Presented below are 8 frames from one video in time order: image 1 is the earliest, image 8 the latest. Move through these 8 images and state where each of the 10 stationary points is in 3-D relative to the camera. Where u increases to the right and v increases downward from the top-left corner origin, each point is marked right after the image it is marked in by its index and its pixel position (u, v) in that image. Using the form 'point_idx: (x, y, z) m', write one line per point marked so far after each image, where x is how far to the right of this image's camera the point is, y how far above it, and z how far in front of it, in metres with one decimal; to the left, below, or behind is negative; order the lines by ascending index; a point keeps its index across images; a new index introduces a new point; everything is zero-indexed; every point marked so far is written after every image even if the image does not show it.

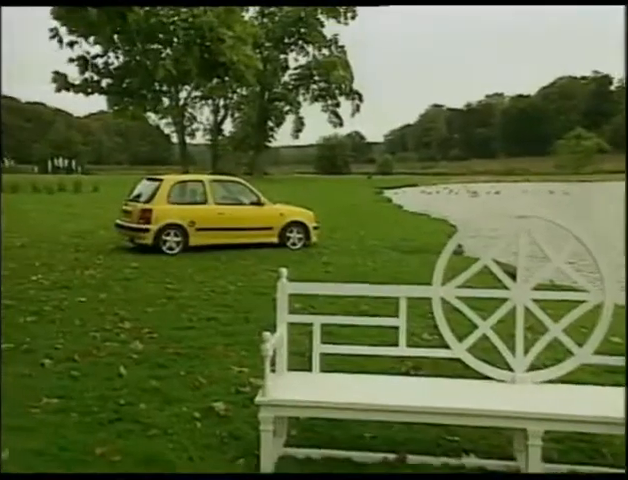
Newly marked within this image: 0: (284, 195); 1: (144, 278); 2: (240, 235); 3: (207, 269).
0: (-0.3, +0.5, +6.8) m
1: (-1.8, -0.4, +6.5) m
2: (-0.8, +0.1, +6.7) m
3: (-1.2, -0.3, +6.6) m
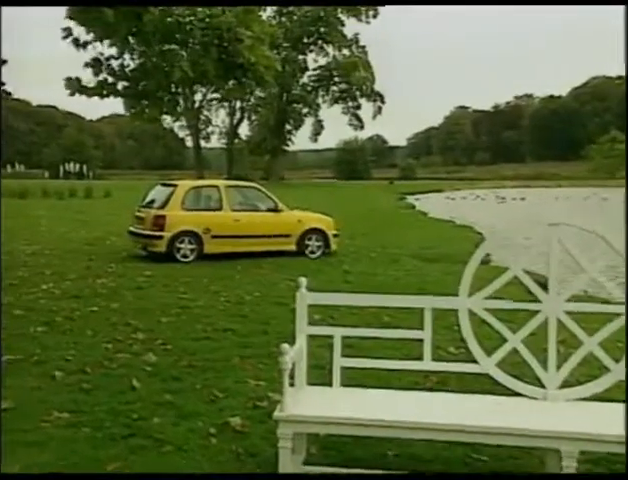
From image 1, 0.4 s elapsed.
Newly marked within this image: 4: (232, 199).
0: (-0.1, +0.4, +6.5) m
1: (-1.6, -0.5, +6.3) m
2: (-0.6, 0.0, +6.5) m
3: (-1.0, -0.4, +6.3) m
4: (-0.9, +0.4, +6.4) m
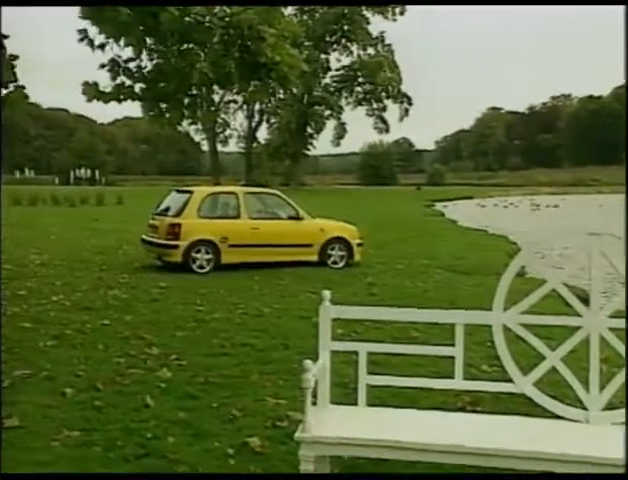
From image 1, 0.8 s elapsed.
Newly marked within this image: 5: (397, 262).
0: (+0.1, +0.3, +6.2) m
1: (-1.4, -0.6, +6.0) m
2: (-0.4, -0.1, +6.1) m
3: (-0.7, -0.5, +6.0) m
4: (-0.6, +0.3, +6.1) m
5: (+0.8, -0.2, +6.0) m
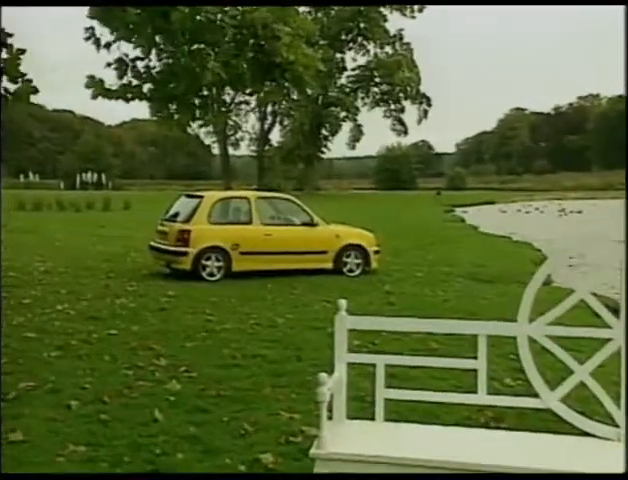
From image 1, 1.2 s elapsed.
0: (+0.3, +0.3, +5.9) m
1: (-1.3, -0.7, +5.7) m
2: (-0.2, -0.2, +5.9) m
3: (-0.6, -0.6, +5.8) m
4: (-0.5, +0.3, +5.9) m
5: (+1.0, -0.3, +5.7) m
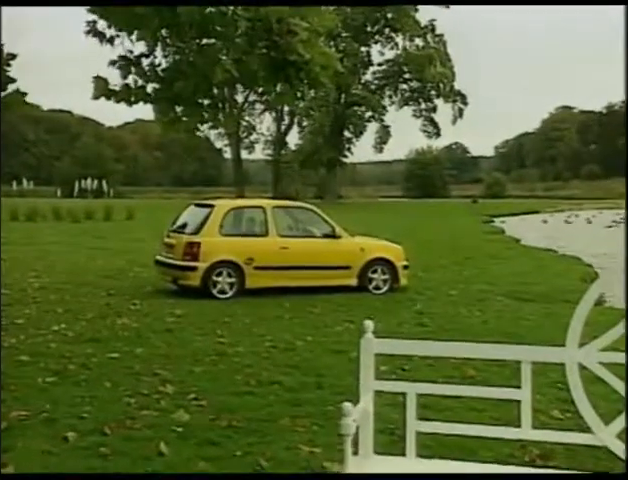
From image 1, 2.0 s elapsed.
0: (+0.5, +0.1, +5.4) m
1: (-1.1, -0.8, +5.2) m
2: (-0.1, -0.3, +5.3) m
3: (-0.4, -0.7, +5.2) m
4: (-0.3, +0.2, +5.3) m
5: (+1.2, -0.4, +5.1) m
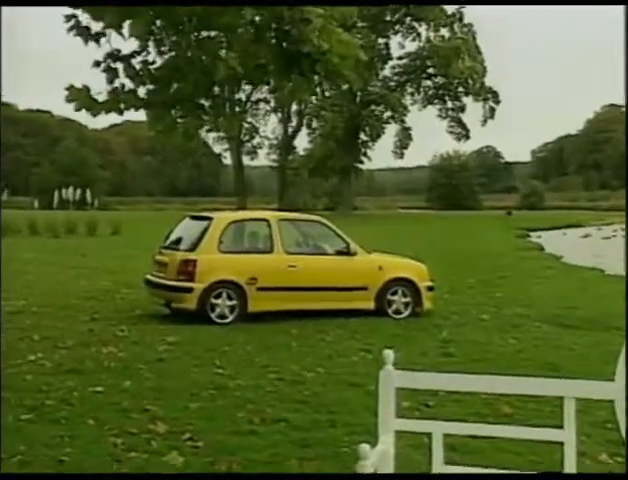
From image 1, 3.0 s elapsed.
0: (+0.6, 0.0, +4.7) m
1: (-1.0, -0.9, +4.6) m
2: (0.0, -0.4, +4.7) m
3: (-0.3, -0.8, +4.6) m
4: (-0.2, 0.0, +4.7) m
5: (+1.2, -0.5, +4.5) m
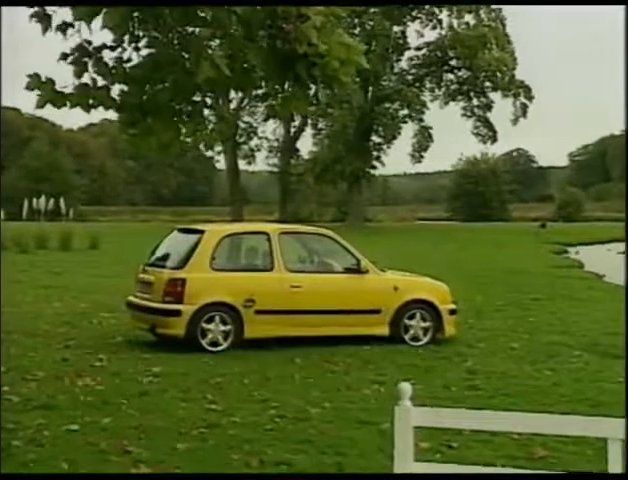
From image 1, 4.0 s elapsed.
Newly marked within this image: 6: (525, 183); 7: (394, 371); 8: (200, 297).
0: (+0.6, -0.1, +4.1) m
1: (-0.9, -1.0, +4.0) m
2: (+0.1, -0.5, +4.1) m
3: (-0.3, -0.9, +4.0) m
4: (-0.2, -0.1, +4.1) m
5: (+1.3, -0.6, +3.9) m
6: (+1.4, +0.4, +4.0) m
7: (+0.5, -0.9, +4.0) m
8: (-0.8, -0.4, +4.1) m
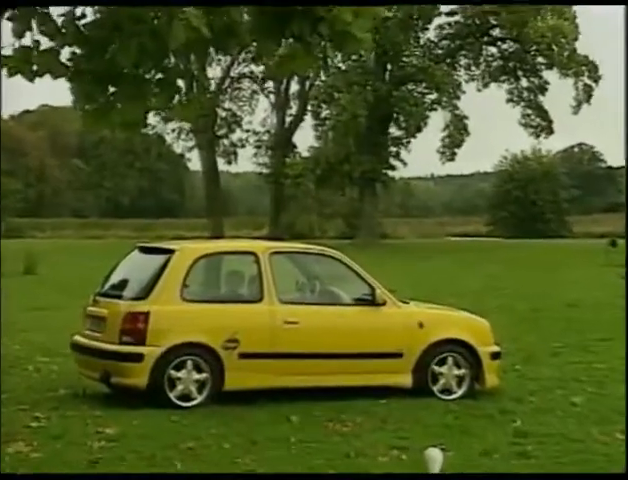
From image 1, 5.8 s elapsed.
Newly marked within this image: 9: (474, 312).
0: (+0.6, -0.2, +3.2) m
1: (-0.9, -1.1, +3.1) m
2: (+0.1, -0.7, +3.2) m
3: (-0.3, -1.0, +3.1) m
4: (-0.2, -0.2, +3.2) m
5: (+1.3, -0.8, +3.0) m
6: (+1.4, +0.3, +3.1) m
7: (+0.5, -1.0, +3.1) m
8: (-0.8, -0.5, +3.2) m
9: (+0.8, -0.4, +3.2) m
